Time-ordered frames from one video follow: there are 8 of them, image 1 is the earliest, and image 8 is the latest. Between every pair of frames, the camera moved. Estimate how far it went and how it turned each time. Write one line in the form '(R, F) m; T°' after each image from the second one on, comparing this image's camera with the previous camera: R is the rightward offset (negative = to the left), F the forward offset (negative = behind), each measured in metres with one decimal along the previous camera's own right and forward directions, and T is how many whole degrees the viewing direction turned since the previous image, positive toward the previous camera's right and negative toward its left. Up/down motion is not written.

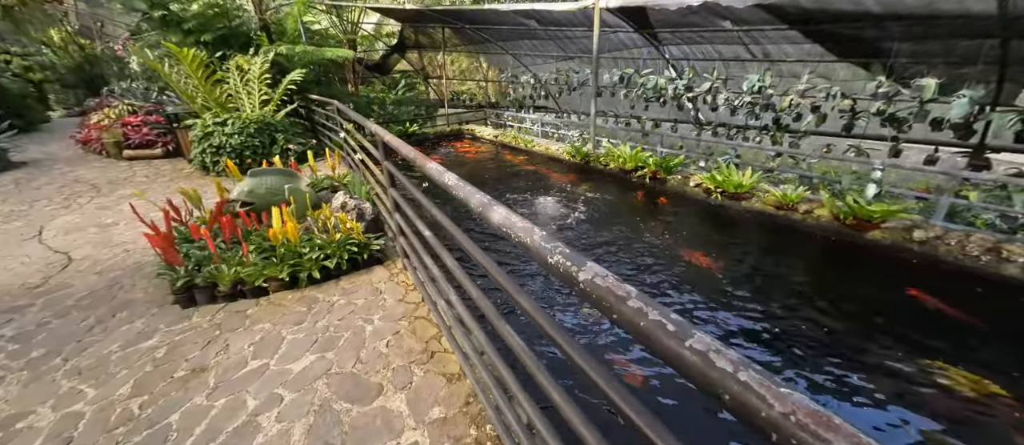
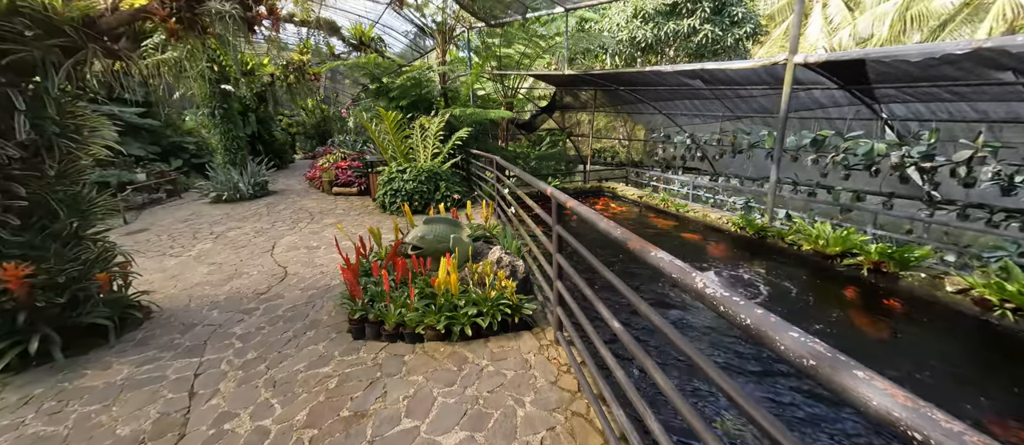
(-0.2, +0.1) m; -20°
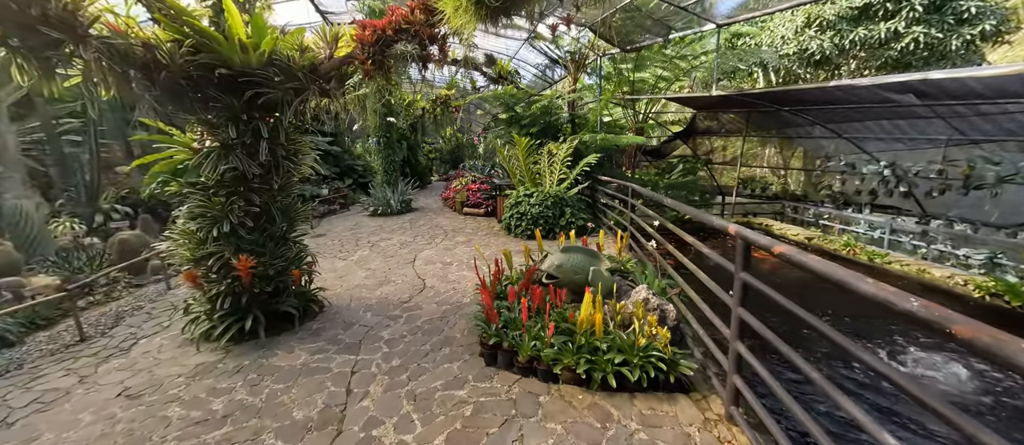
(-0.2, +0.1) m; -18°
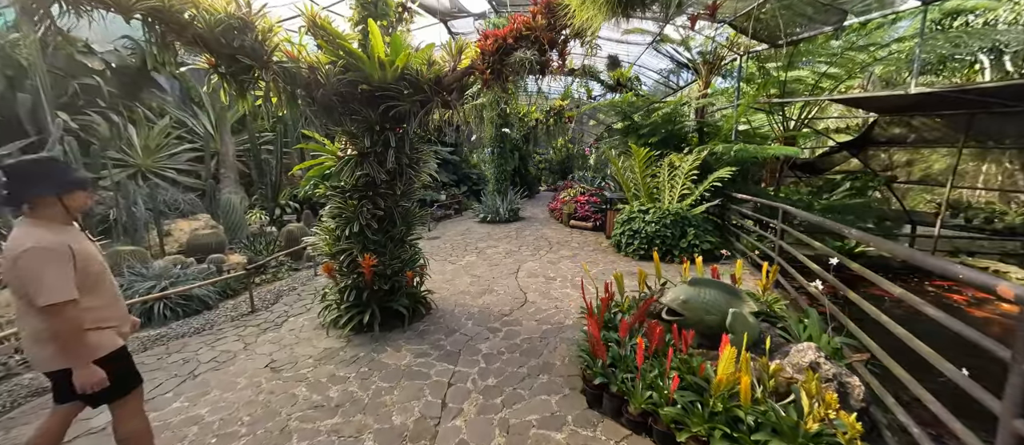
(0.0, +0.2) m; -17°
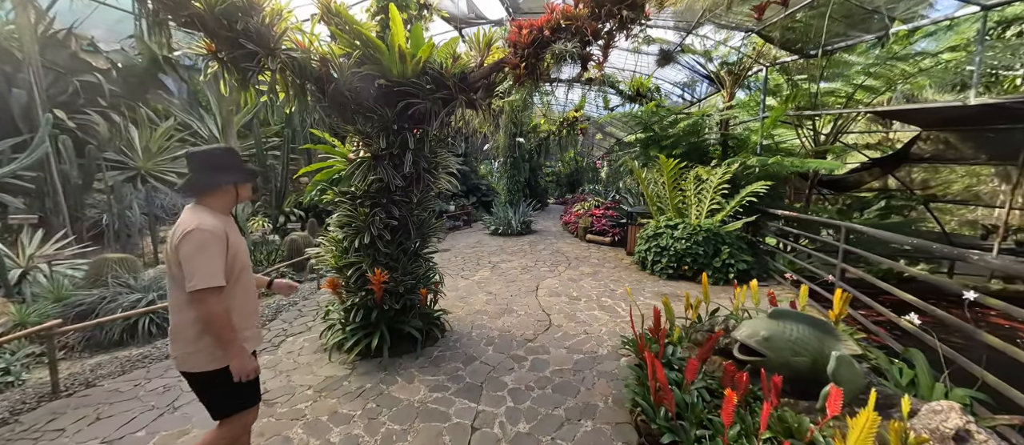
(-0.2, +0.4) m; 0°
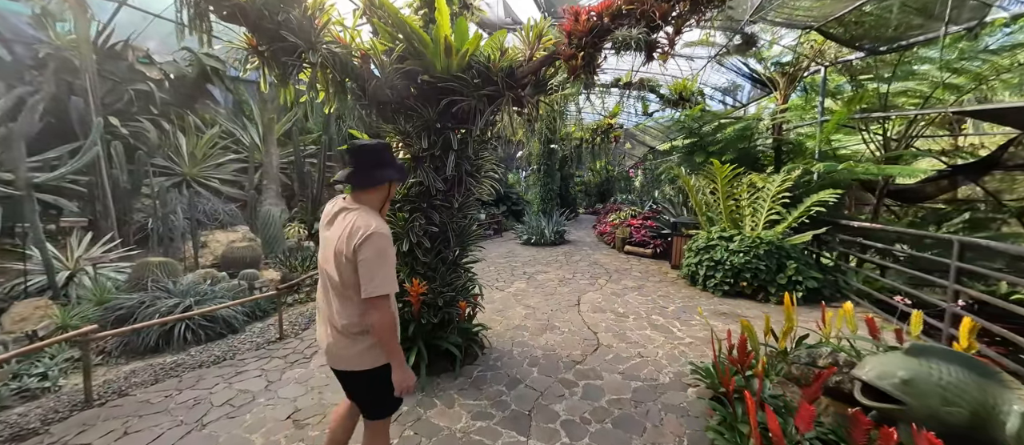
(-0.2, +0.3) m; -4°
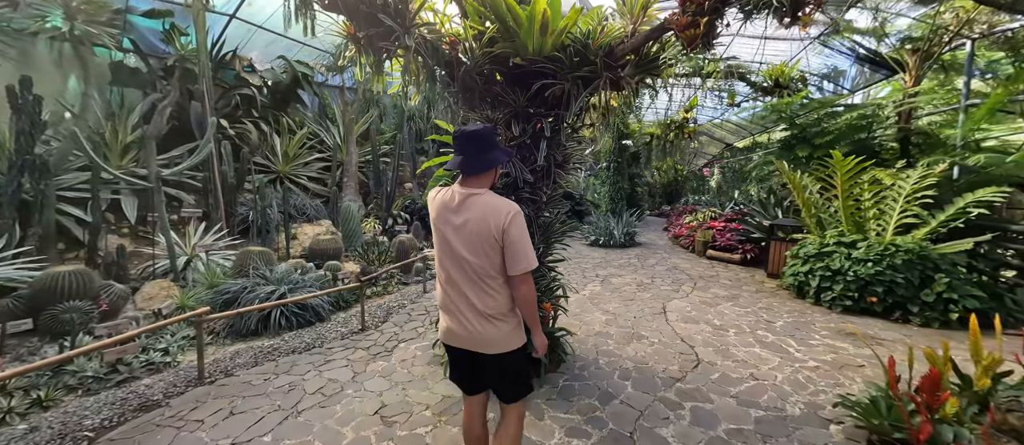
(-0.2, +0.2) m; -9°
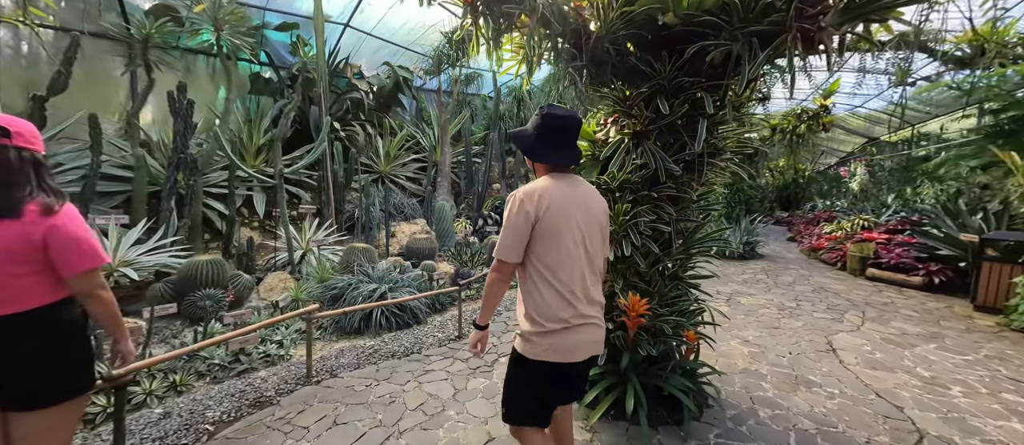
(-0.3, +0.4) m; -12°
